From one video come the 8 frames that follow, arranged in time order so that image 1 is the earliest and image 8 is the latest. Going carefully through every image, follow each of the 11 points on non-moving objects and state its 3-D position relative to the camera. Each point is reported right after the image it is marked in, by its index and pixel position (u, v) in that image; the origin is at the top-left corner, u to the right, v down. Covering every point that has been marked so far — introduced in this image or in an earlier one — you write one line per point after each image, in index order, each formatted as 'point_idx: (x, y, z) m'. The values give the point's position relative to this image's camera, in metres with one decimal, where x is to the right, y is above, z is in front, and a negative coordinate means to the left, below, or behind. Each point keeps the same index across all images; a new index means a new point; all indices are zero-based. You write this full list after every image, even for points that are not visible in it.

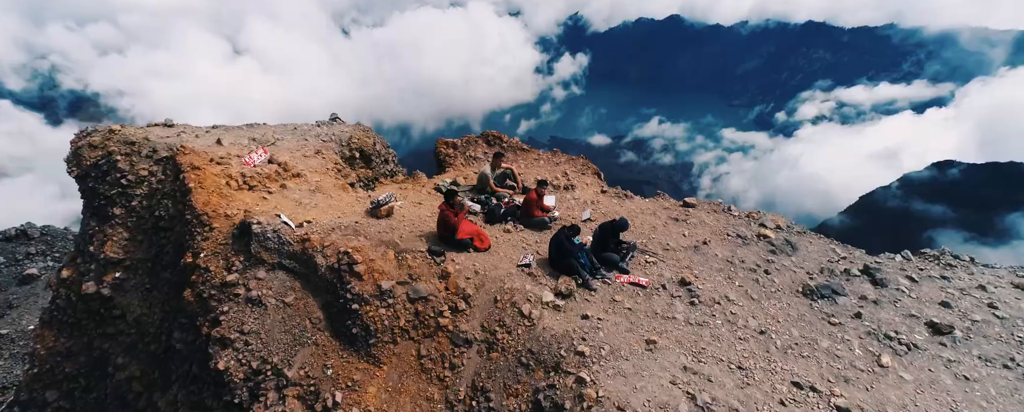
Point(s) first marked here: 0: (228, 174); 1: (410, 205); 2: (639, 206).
0: (-6.6, +0.8, +11.5) m
1: (-2.5, 0.0, +12.1) m
2: (+3.4, -0.1, +13.5) m
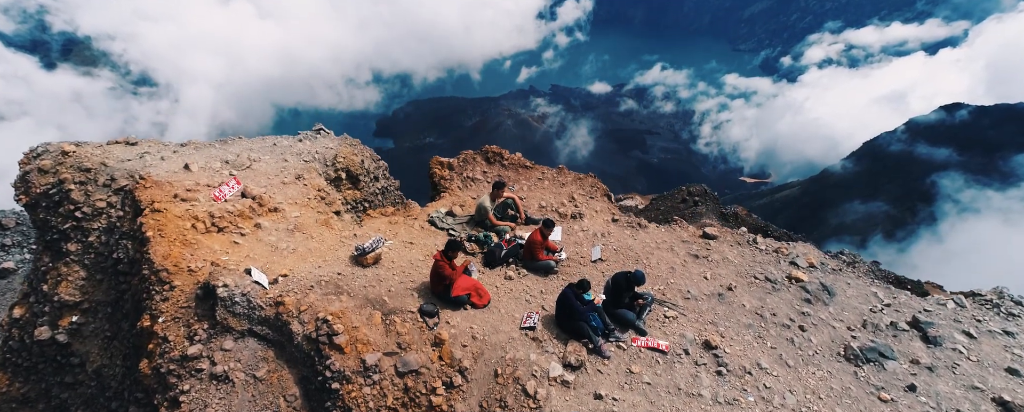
0: (-6.5, -0.2, +10.2) m
1: (-2.4, -0.9, +10.8) m
2: (+3.4, -0.8, +12.2) m
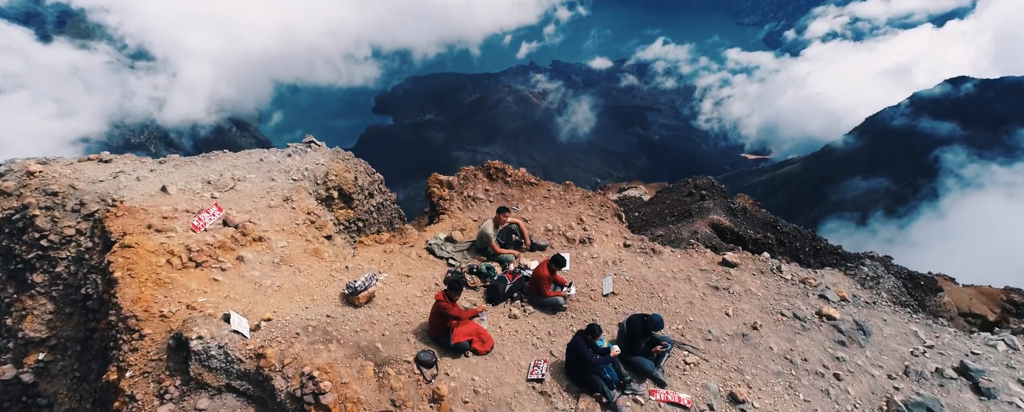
0: (-6.4, -0.8, +9.3) m
1: (-2.3, -1.5, +9.9) m
2: (+3.6, -1.4, +11.3) m
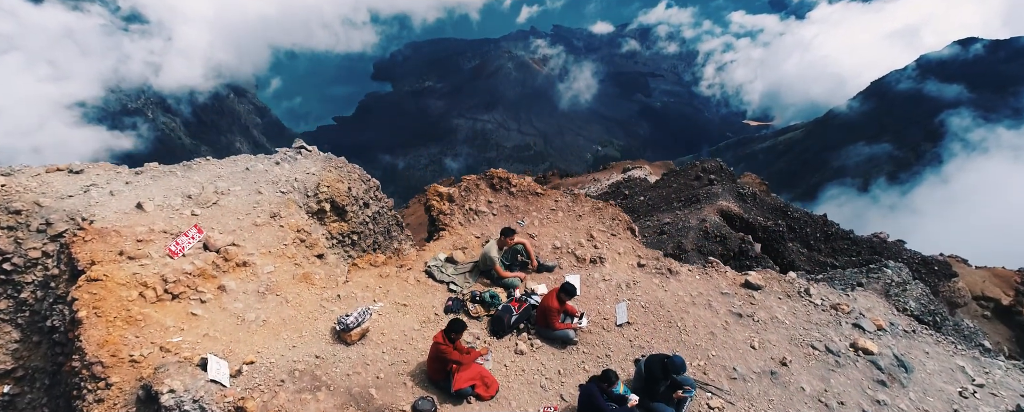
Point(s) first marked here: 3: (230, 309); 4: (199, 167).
0: (-6.3, -1.3, +8.5) m
1: (-2.2, -1.9, +9.1) m
2: (+3.7, -1.8, +10.4) m
3: (-4.9, -1.8, +8.7) m
4: (-7.4, +0.9, +11.9) m
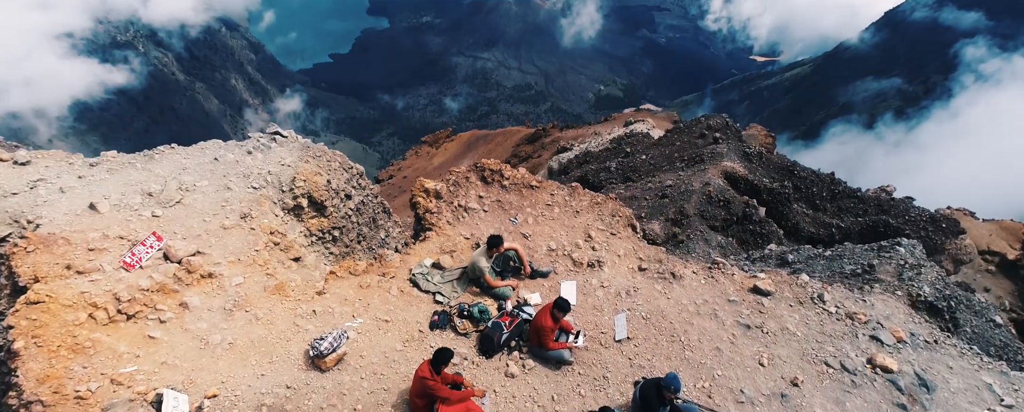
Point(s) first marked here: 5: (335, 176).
0: (-6.5, -1.5, +7.7) m
1: (-2.4, -2.1, +8.4) m
2: (+3.5, -1.8, +9.7) m
3: (-5.1, -2.0, +7.9) m
4: (-7.6, +1.0, +10.9) m
5: (-4.2, +0.8, +12.0) m
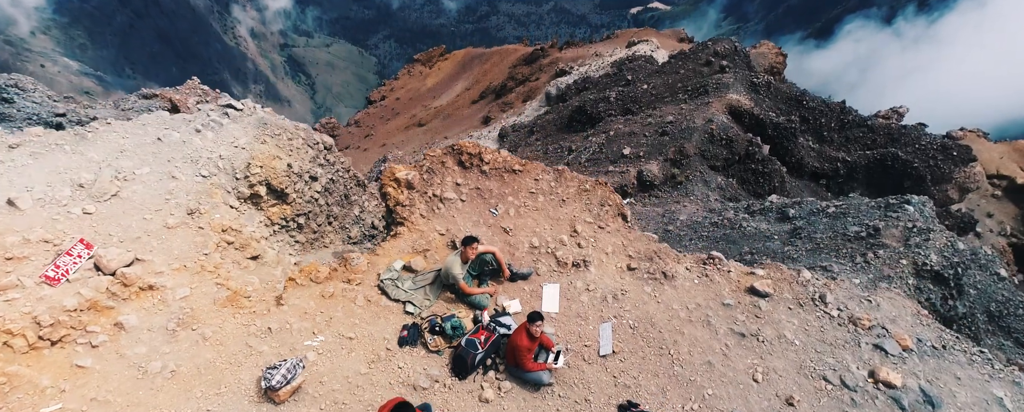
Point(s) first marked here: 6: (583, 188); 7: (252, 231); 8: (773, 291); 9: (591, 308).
0: (-6.9, -1.7, +6.9) m
1: (-2.7, -2.2, +7.7) m
2: (+3.1, -1.7, +8.9) m
3: (-5.5, -2.2, +7.2) m
4: (-8.0, +1.3, +9.6) m
5: (-4.6, +1.2, +10.8) m
6: (+1.5, +0.5, +10.2) m
7: (-5.0, -0.4, +9.5) m
8: (+4.9, -1.6, +9.2) m
9: (+1.4, -1.8, +8.6) m
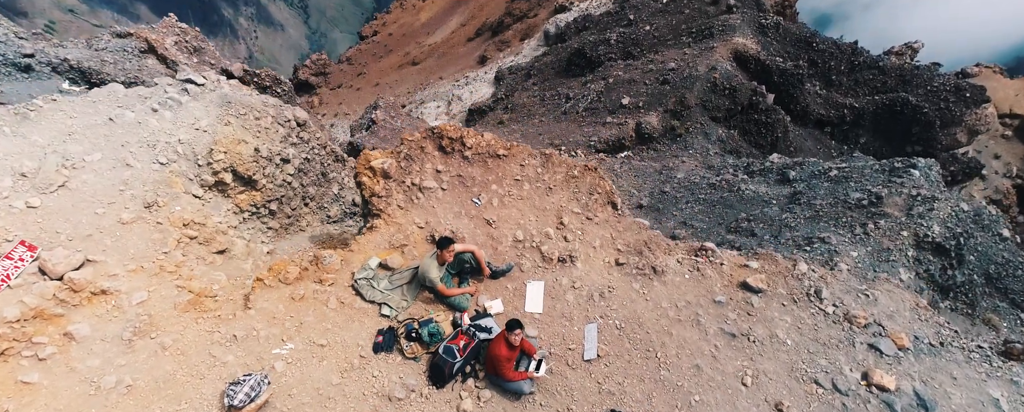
0: (-7.2, -1.8, +6.5) m
1: (-3.0, -2.2, +7.3) m
2: (+2.8, -1.6, +8.5) m
3: (-5.8, -2.2, +6.8) m
4: (-8.3, +1.5, +8.8) m
5: (-4.9, +1.5, +9.9) m
6: (+1.2, +0.7, +9.5) m
7: (-5.3, -0.2, +8.8) m
8: (+4.6, -1.4, +8.8) m
9: (+1.1, -1.7, +8.2) m
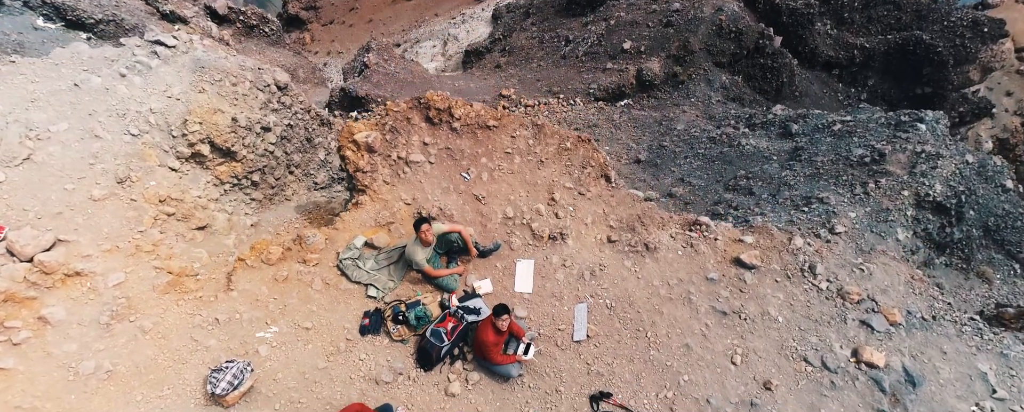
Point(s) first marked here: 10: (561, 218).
0: (-7.3, -1.7, +6.3) m
1: (-3.2, -1.9, +7.2) m
2: (+2.7, -1.2, +8.3) m
3: (-5.9, -2.0, +6.8) m
4: (-8.4, +1.9, +8.2) m
5: (-5.1, +2.1, +9.4) m
6: (+1.0, +1.2, +9.0) m
7: (-5.5, +0.2, +8.5) m
8: (+4.5, -1.0, +8.6) m
9: (+0.9, -1.3, +8.1) m
10: (+0.9, -0.1, +8.5) m
